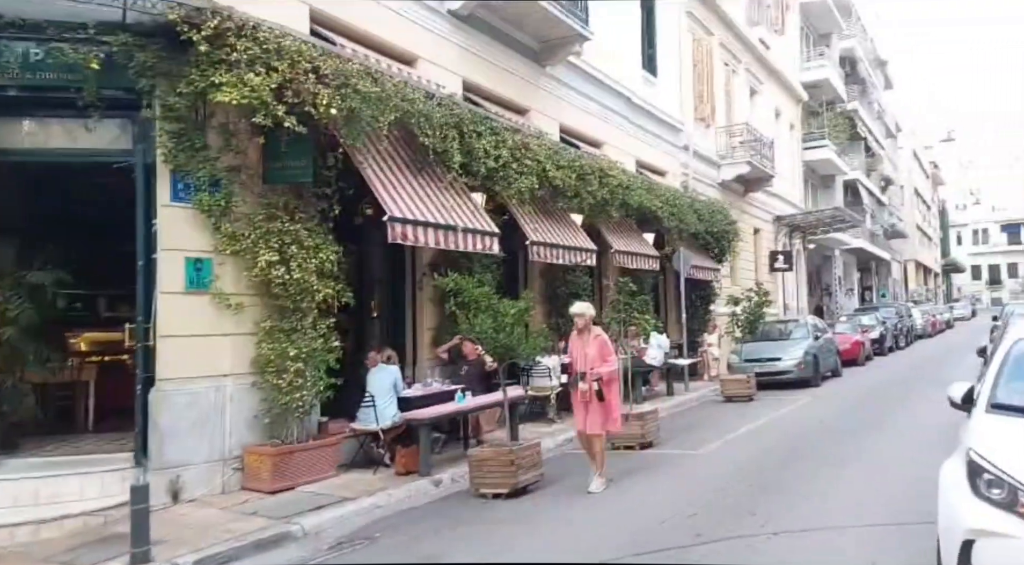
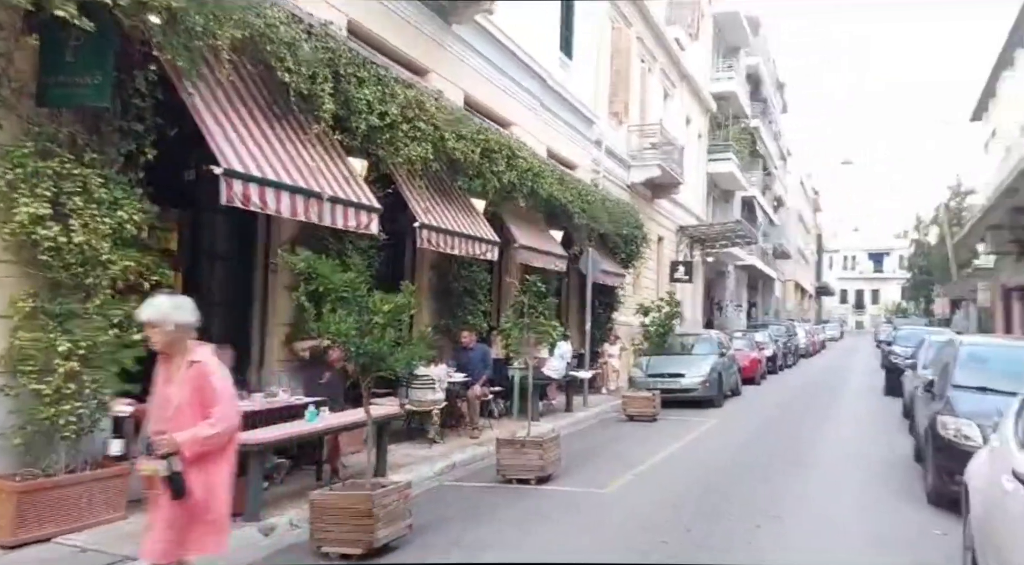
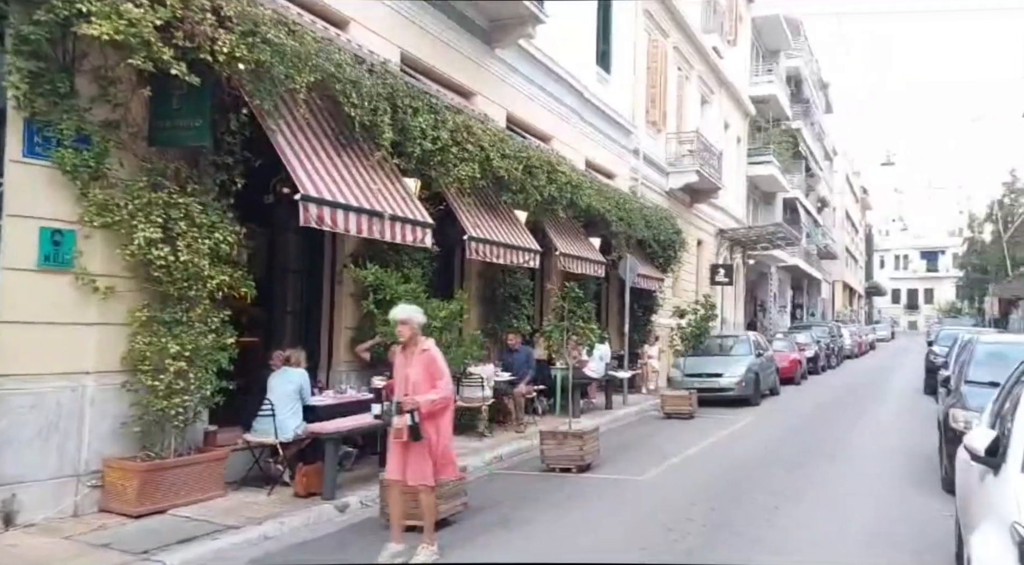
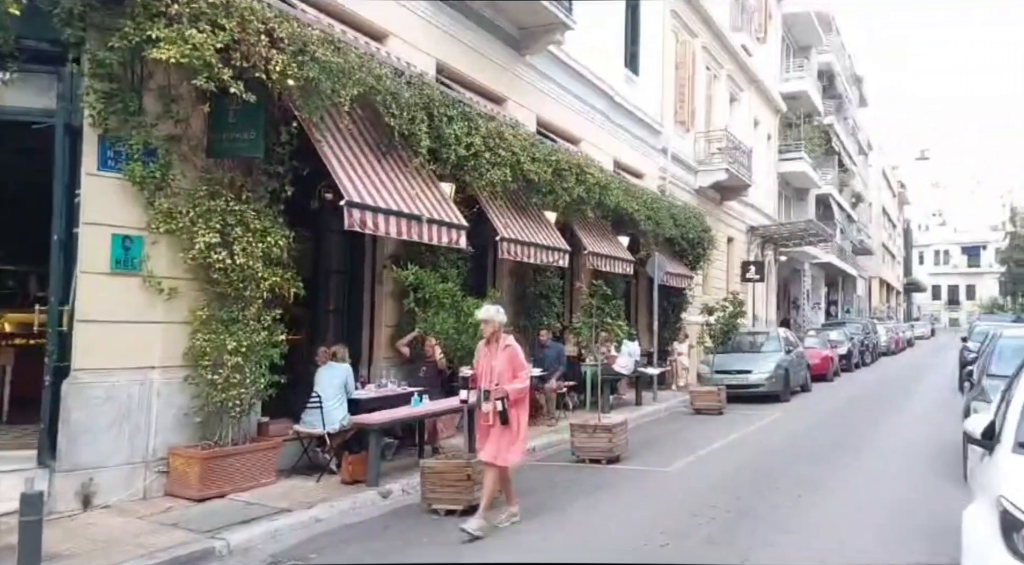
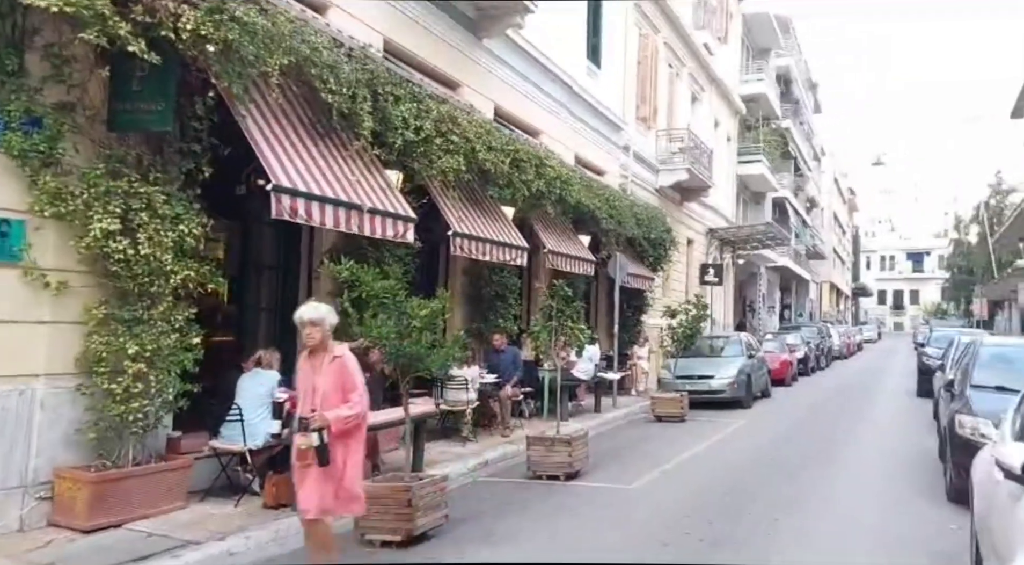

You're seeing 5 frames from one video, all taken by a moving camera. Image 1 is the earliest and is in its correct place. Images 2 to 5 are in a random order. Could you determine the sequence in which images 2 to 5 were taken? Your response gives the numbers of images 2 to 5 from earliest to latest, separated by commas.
4, 3, 5, 2
